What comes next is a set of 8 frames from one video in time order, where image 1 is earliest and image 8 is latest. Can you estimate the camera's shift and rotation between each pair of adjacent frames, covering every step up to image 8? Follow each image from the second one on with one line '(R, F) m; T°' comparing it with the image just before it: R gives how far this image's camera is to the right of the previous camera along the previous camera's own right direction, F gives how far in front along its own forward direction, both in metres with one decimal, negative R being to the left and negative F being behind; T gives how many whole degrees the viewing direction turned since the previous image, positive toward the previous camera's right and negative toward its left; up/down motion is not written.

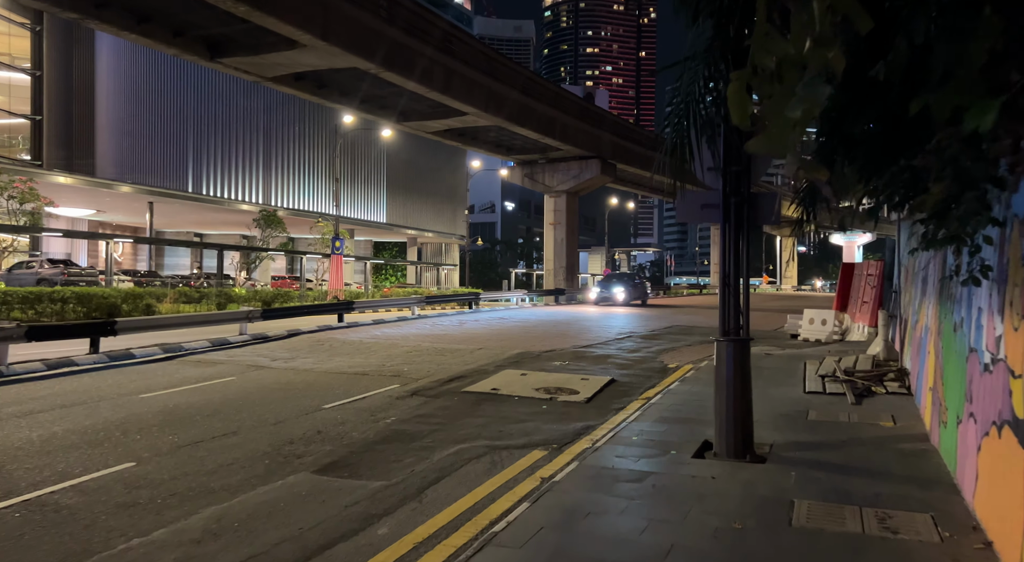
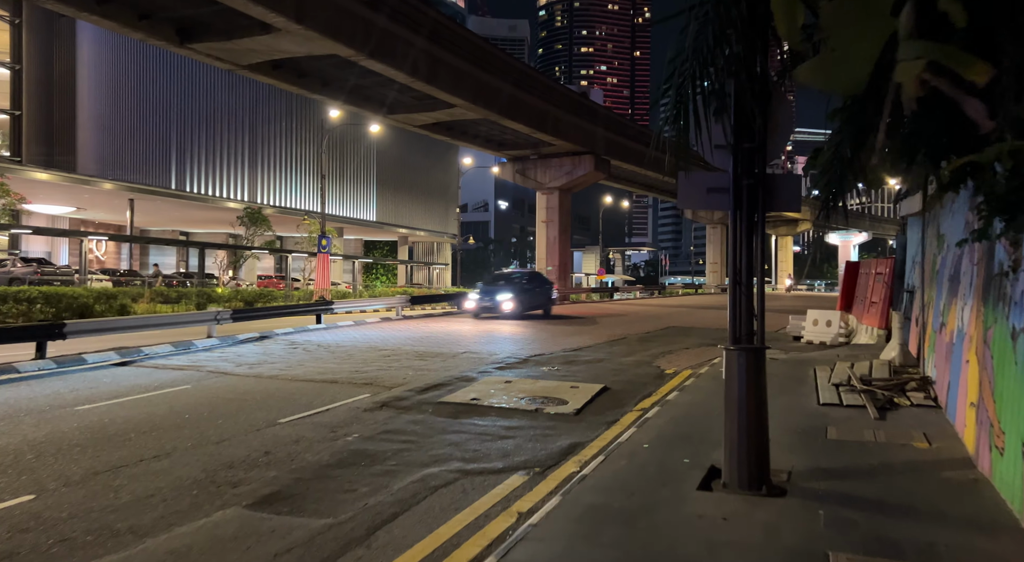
(+0.2, +1.0) m; 0°
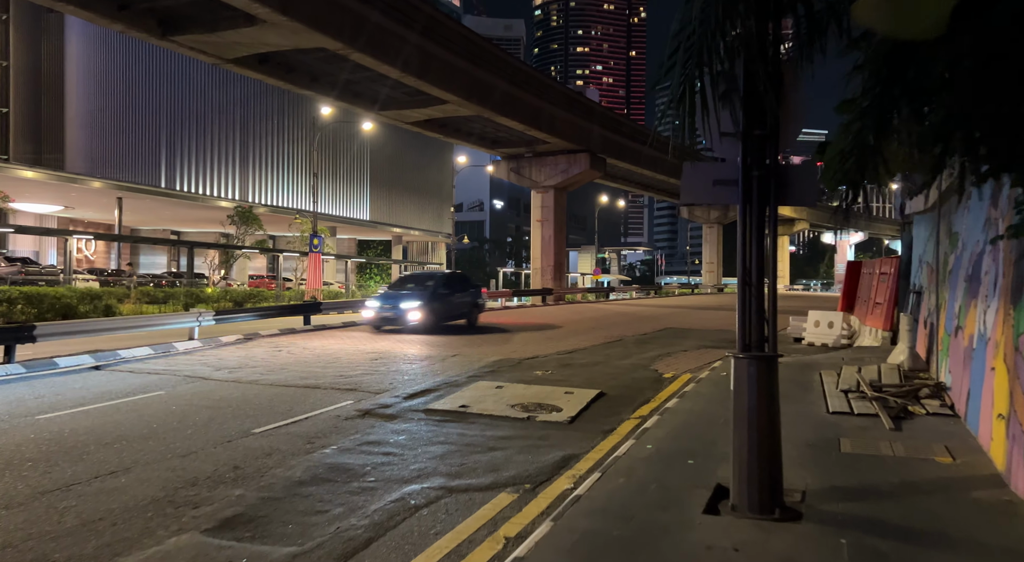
(+0.1, +0.5) m; 0°
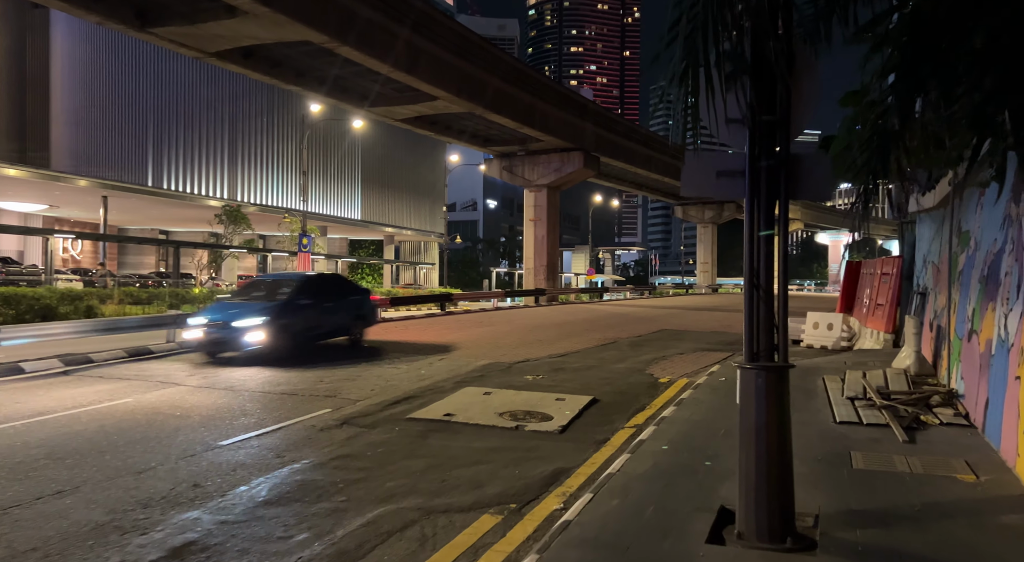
(+0.1, +0.5) m; 0°
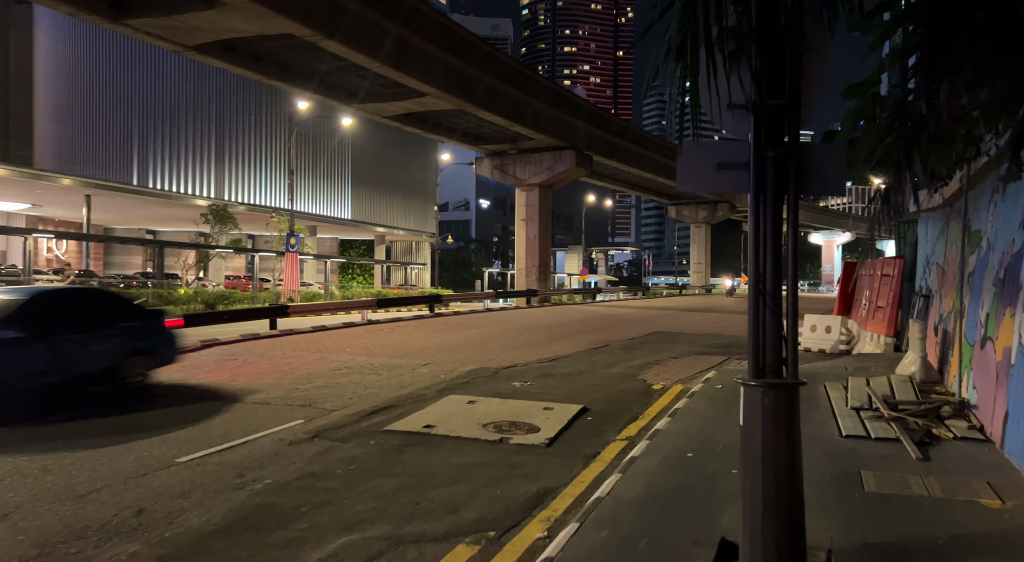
(+0.1, +0.5) m; 0°
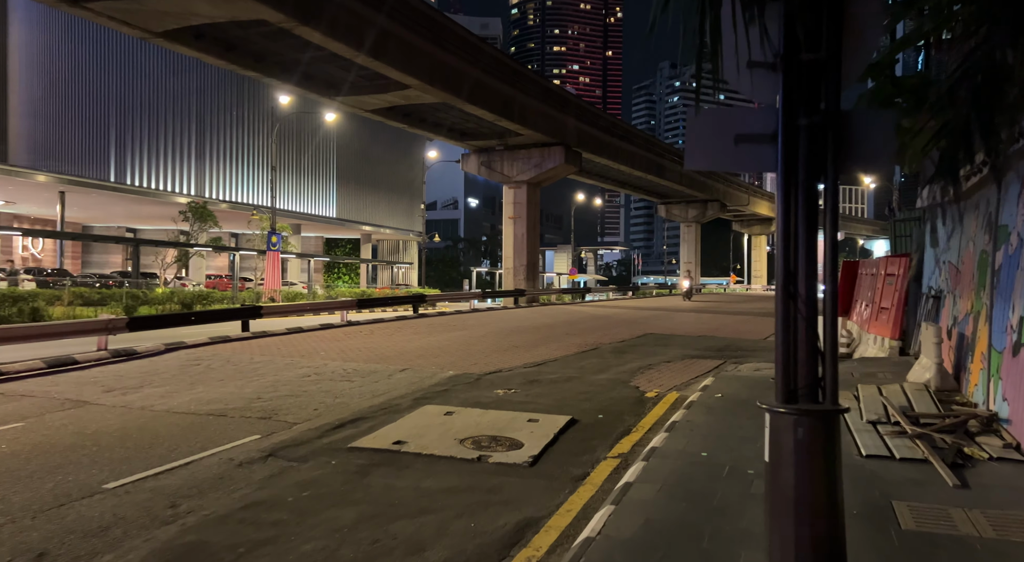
(+0.1, +0.8) m; +1°
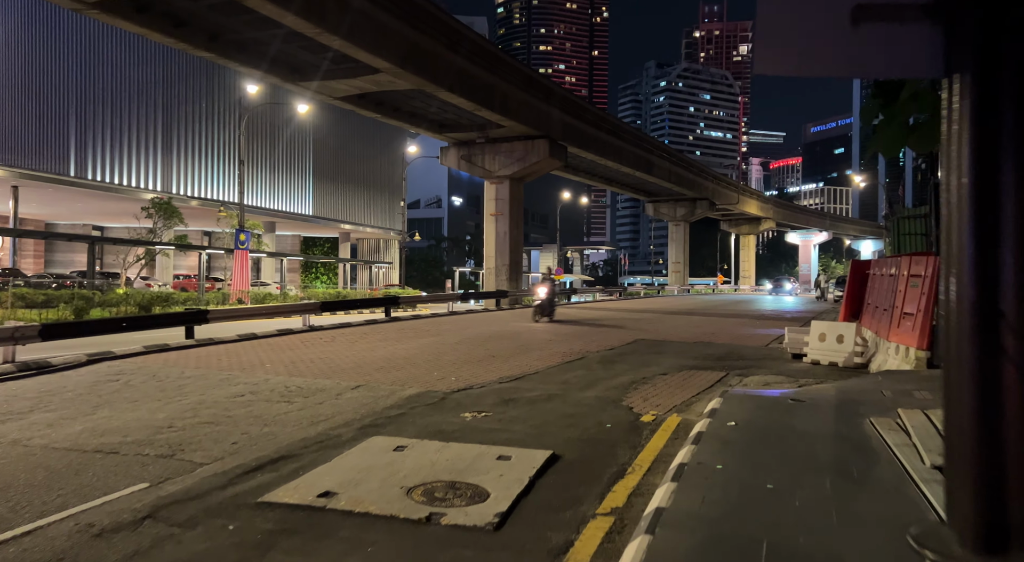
(+0.2, +1.7) m; +1°
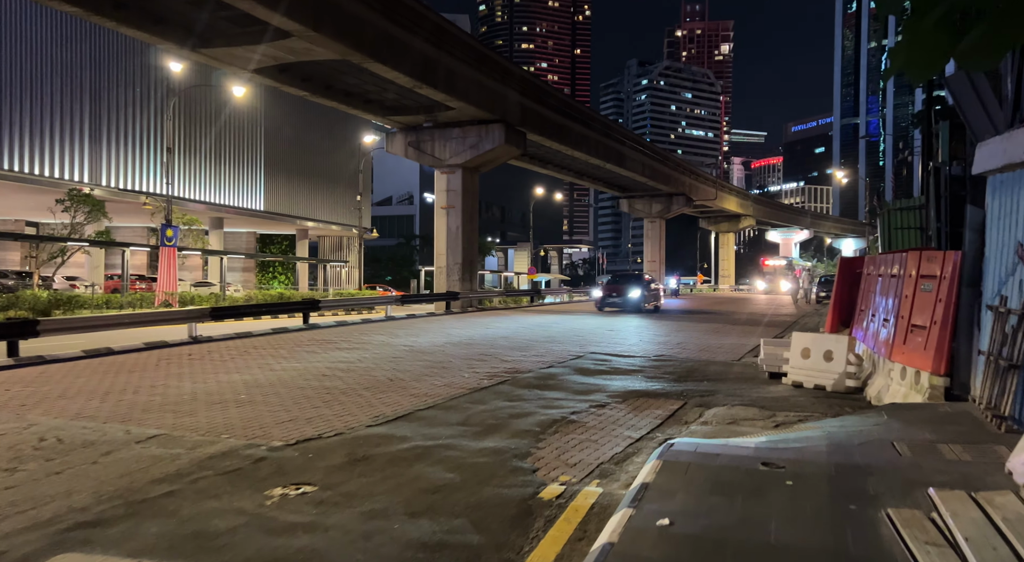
(+1.2, +2.9) m; +1°
